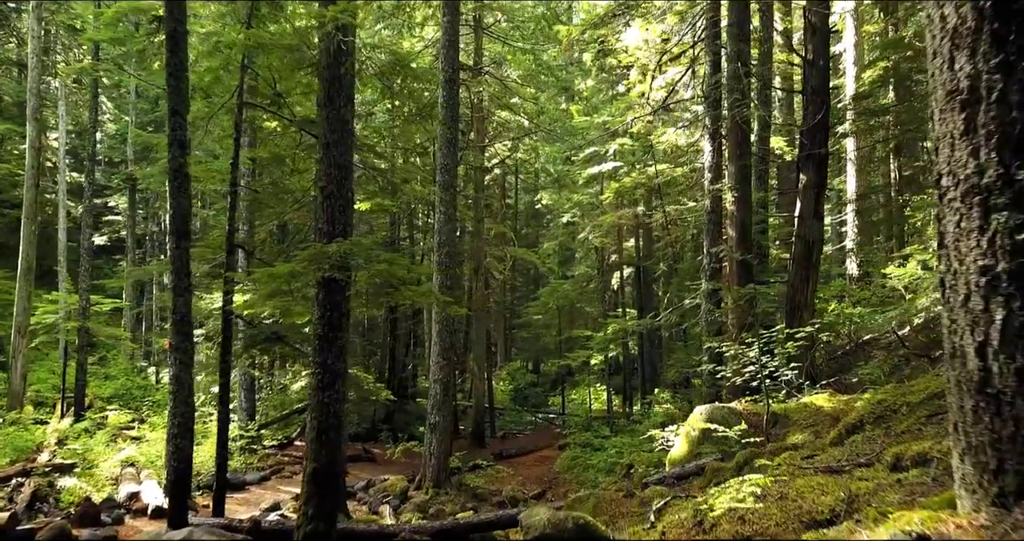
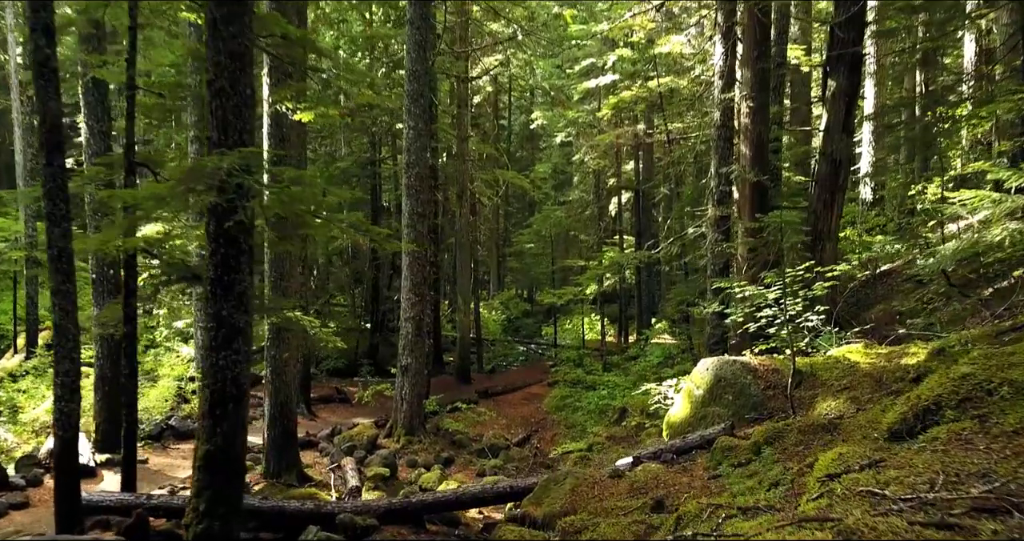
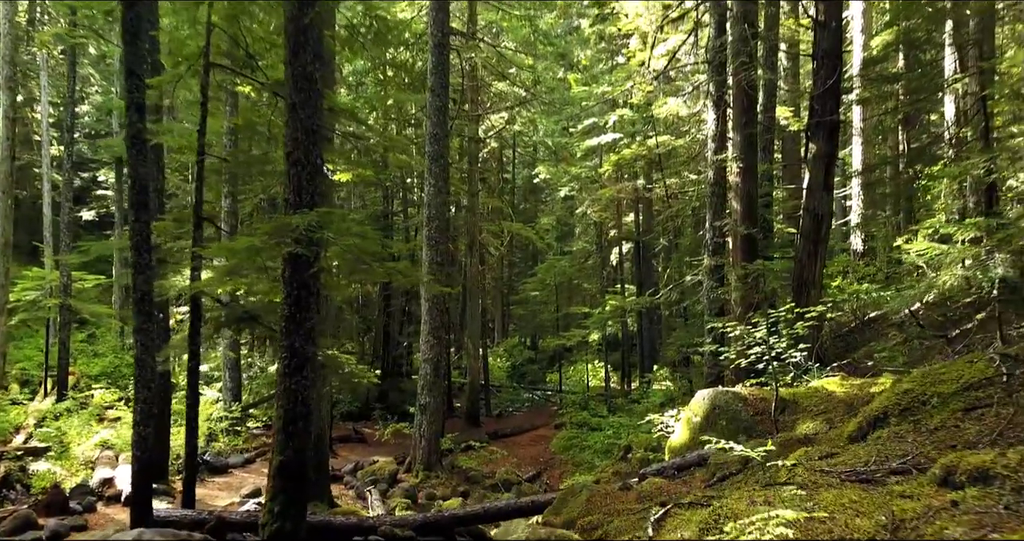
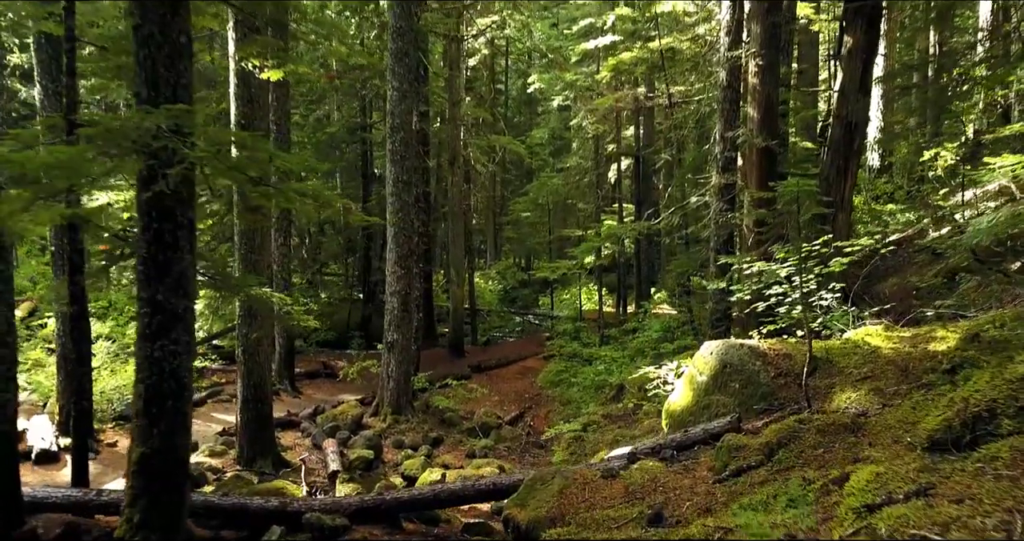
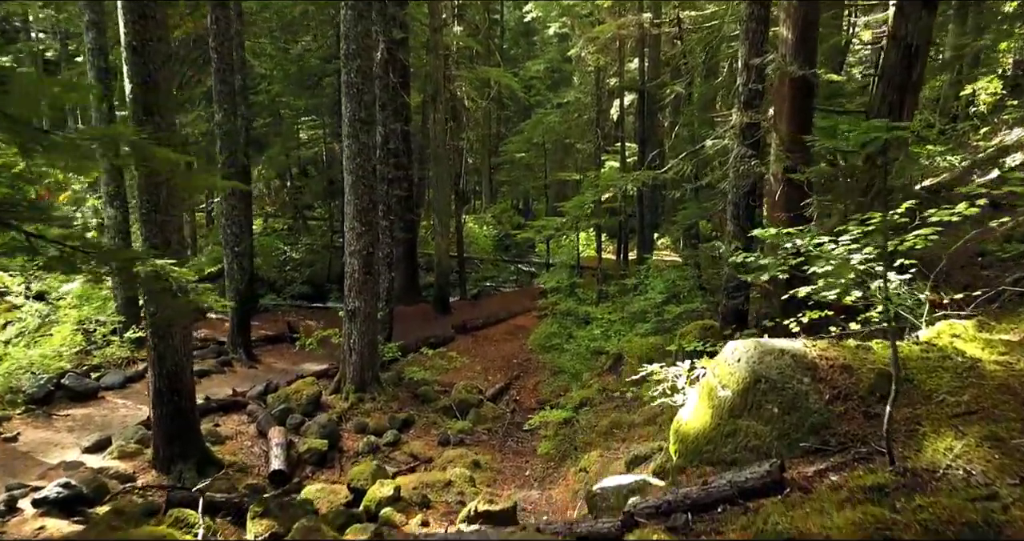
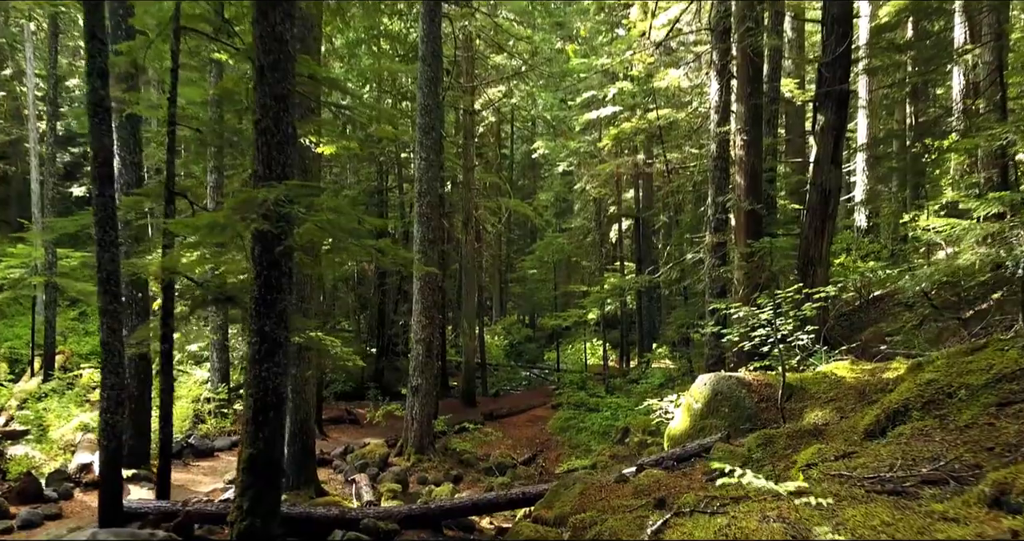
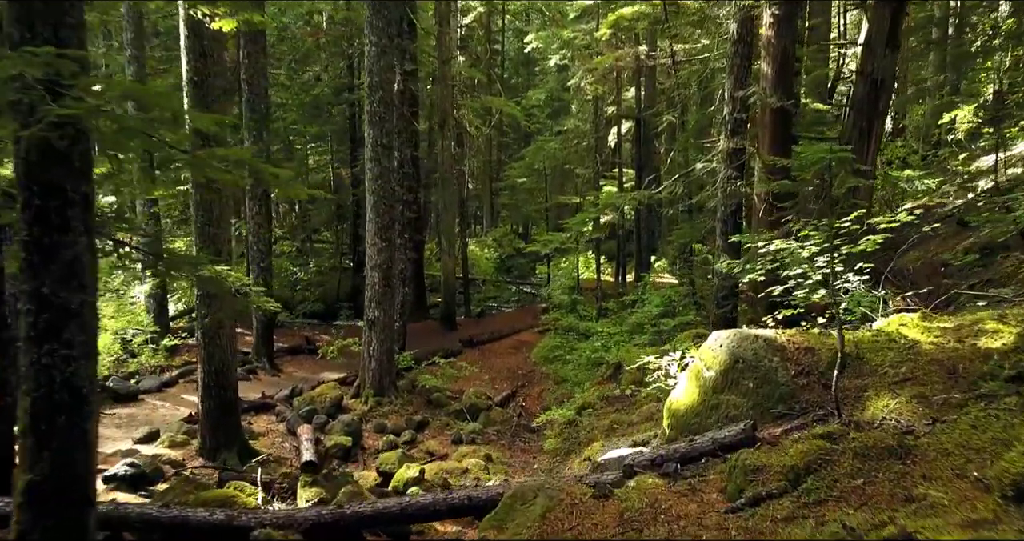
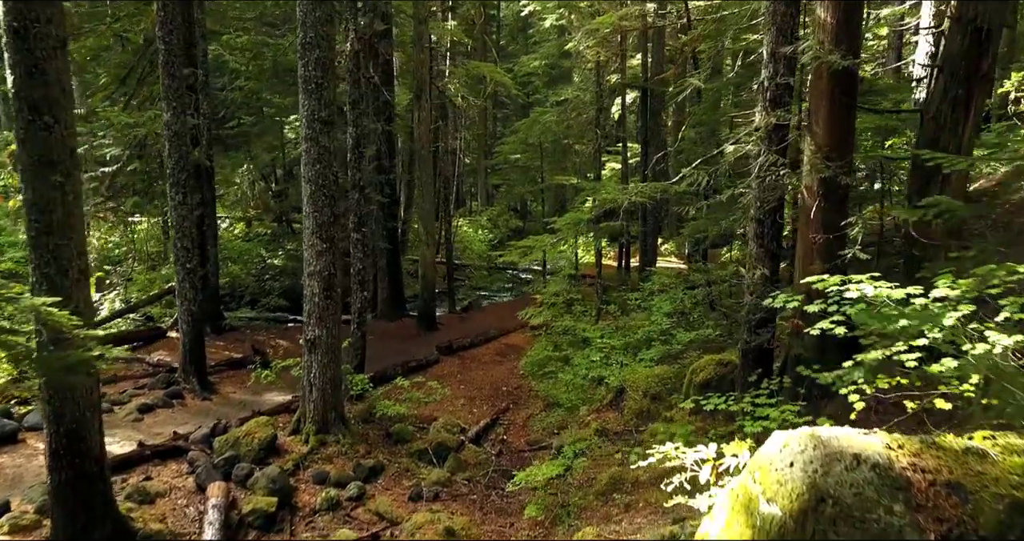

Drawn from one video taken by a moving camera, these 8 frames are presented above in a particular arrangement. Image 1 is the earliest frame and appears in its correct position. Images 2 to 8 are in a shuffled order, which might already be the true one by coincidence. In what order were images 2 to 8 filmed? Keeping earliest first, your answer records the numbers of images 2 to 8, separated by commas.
3, 6, 2, 4, 7, 5, 8
